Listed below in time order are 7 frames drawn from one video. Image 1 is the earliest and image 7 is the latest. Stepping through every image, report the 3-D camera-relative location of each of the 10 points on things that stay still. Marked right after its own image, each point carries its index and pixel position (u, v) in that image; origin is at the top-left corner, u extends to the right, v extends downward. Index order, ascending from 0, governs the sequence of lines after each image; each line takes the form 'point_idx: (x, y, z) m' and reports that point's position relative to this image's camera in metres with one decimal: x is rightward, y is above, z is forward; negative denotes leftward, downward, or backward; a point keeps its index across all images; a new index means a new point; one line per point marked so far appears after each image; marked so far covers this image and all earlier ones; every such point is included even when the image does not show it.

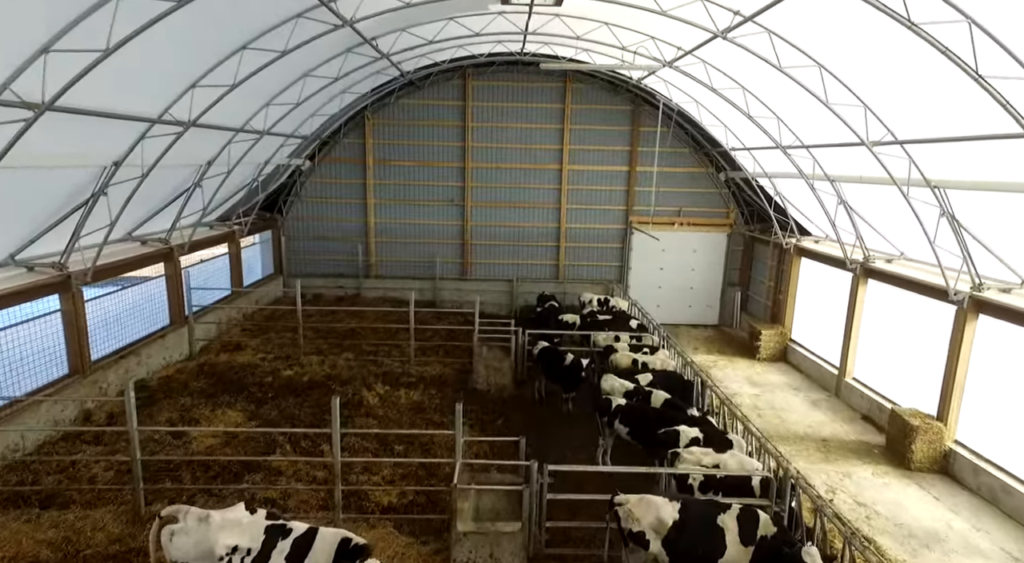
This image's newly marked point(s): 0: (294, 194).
0: (-5.7, +2.3, +15.0) m
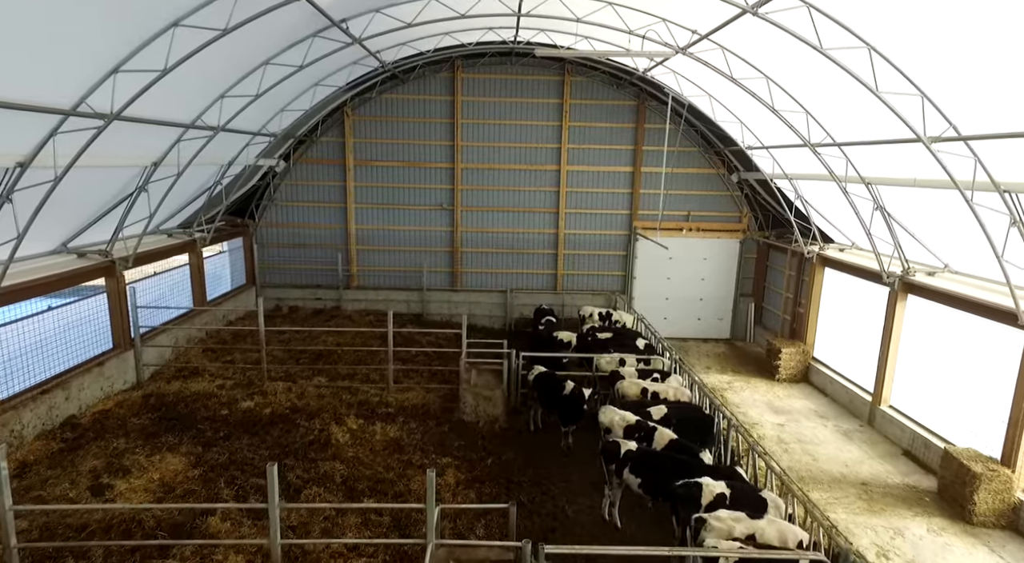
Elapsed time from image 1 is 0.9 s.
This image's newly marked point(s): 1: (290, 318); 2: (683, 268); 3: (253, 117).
0: (-5.9, +2.0, +13.7) m
1: (-5.2, -0.9, +13.4) m
2: (+4.2, +0.3, +14.1) m
3: (-4.4, +2.8, +9.8) m
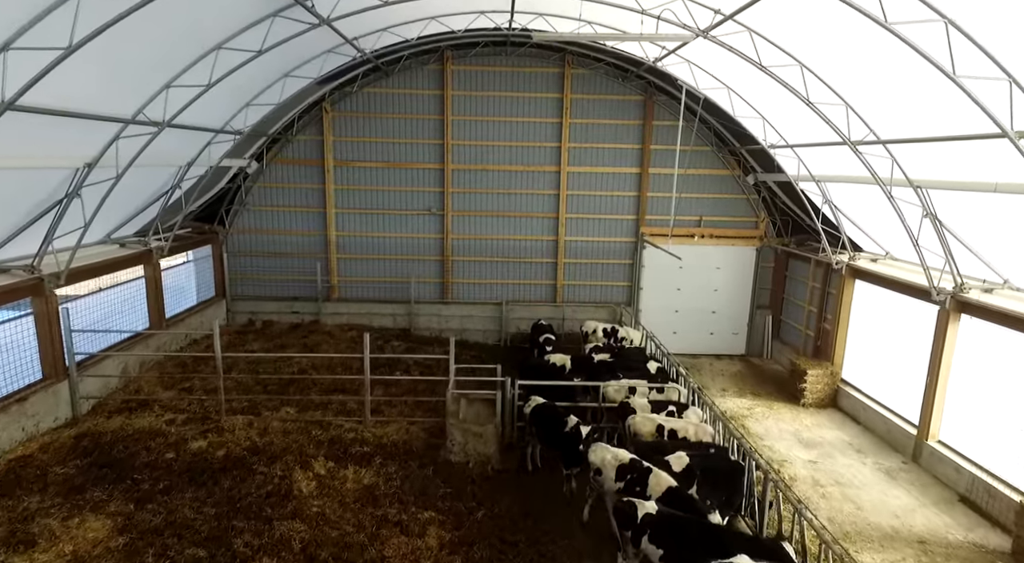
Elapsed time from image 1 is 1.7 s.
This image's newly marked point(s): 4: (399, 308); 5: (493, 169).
0: (-6.0, +1.7, +12.5) m
1: (-5.3, -1.1, +12.1) m
2: (+4.1, +0.1, +12.9) m
3: (-4.5, +2.6, +8.6) m
4: (-2.6, -0.6, +13.1) m
5: (-0.4, +2.5, +12.6) m
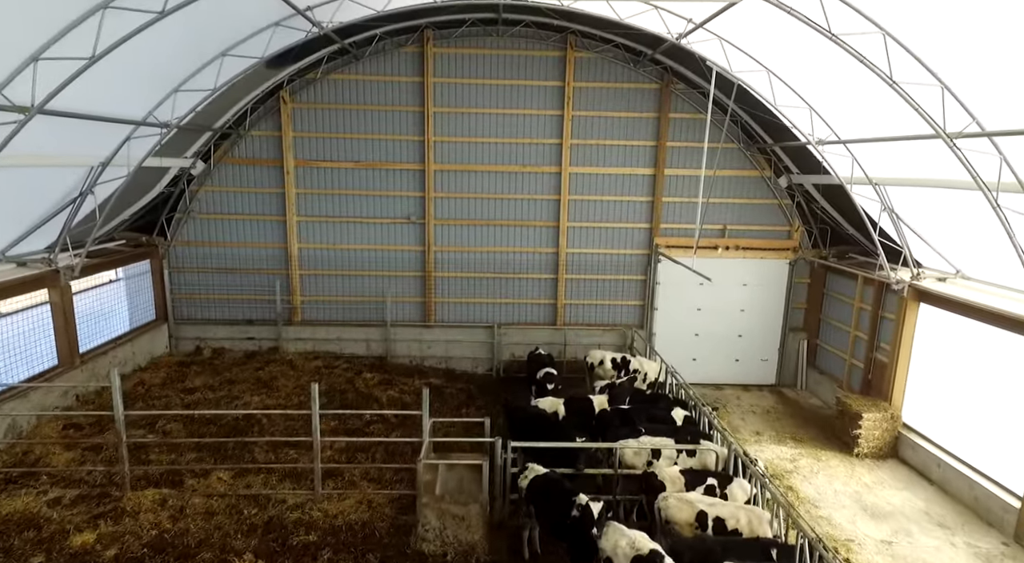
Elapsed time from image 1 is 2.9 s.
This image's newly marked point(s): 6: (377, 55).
0: (-6.1, +1.4, +10.6) m
1: (-5.4, -1.5, +10.3) m
2: (+4.0, -0.3, +11.1) m
3: (-4.6, +2.2, +6.7) m
4: (-2.7, -1.0, +11.2) m
5: (-0.6, +2.1, +10.8) m
6: (-2.4, +4.1, +10.3) m
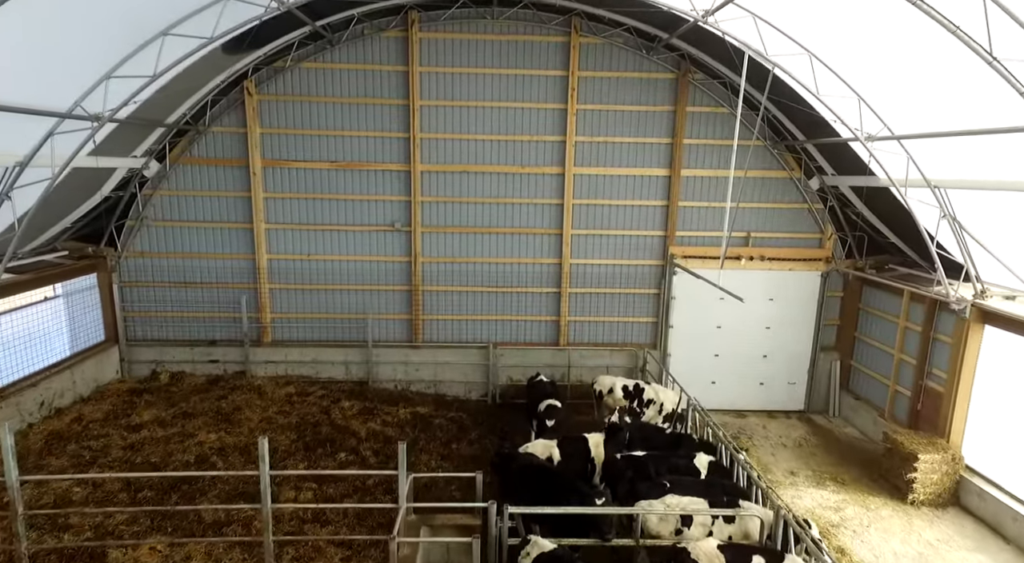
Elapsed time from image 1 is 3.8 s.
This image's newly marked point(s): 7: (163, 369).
0: (-6.1, +1.1, +9.4) m
1: (-5.5, -1.8, +9.0) m
2: (+4.0, -0.5, +9.9) m
3: (-4.7, +1.9, +5.5) m
4: (-2.8, -1.3, +9.9) m
5: (-0.6, +1.8, +9.6) m
6: (-2.5, +3.8, +9.1) m
7: (-5.9, -1.5, +9.7) m
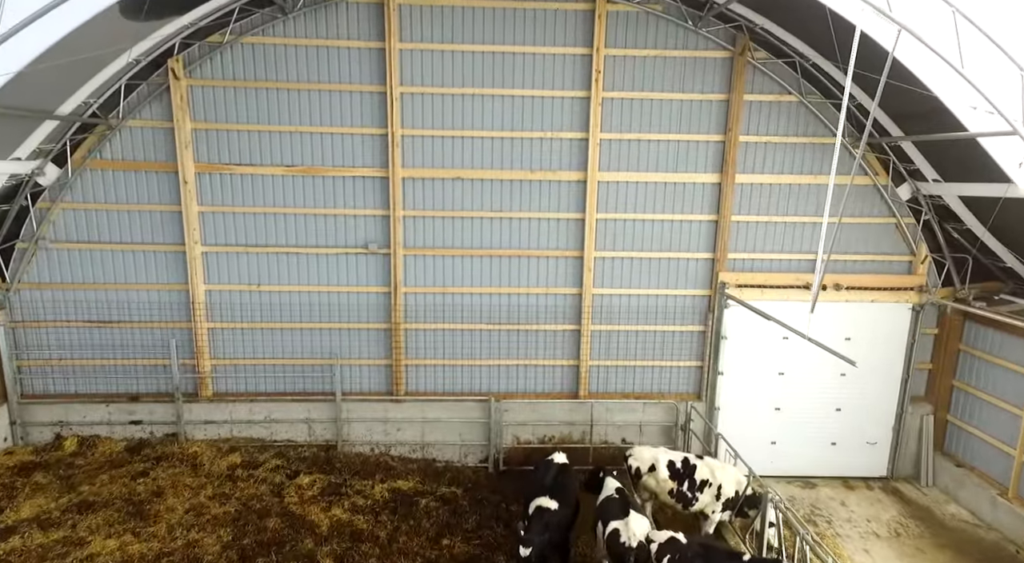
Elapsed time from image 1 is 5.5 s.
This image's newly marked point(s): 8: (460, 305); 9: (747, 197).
0: (-6.0, +0.6, +7.2) m
1: (-5.4, -2.3, +6.8) m
2: (+4.1, -1.0, +7.8) m
3: (-4.5, +1.4, +3.3) m
4: (-2.7, -1.8, +7.8) m
5: (-0.5, +1.4, +7.4) m
6: (-2.4, +3.3, +6.9) m
7: (-5.8, -2.0, +7.6) m
8: (-0.7, -0.3, +7.8) m
9: (+3.1, +1.1, +7.5) m
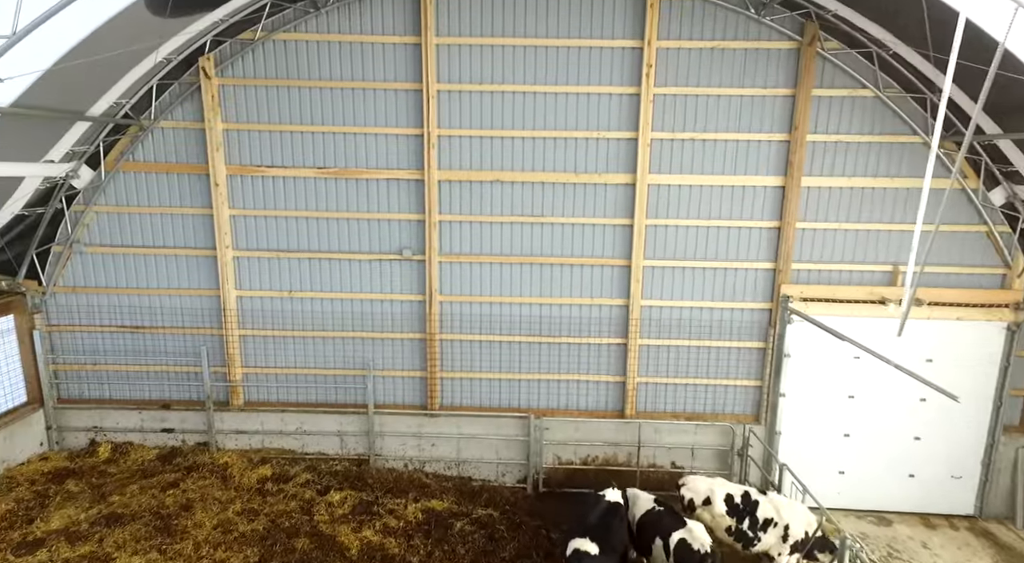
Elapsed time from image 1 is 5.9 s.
0: (-5.5, +0.5, +7.1) m
1: (-4.9, -2.4, +6.7) m
2: (+4.6, -1.2, +7.0) m
3: (-4.3, +1.4, +3.1) m
4: (-2.1, -1.9, +7.5) m
5: (0.0, +1.2, +7.0) m
6: (-1.9, +3.2, +6.6) m
7: (-5.3, -2.0, +7.5) m
8: (-0.2, -0.4, +7.3) m
9: (+3.6, +1.0, +6.8) m
